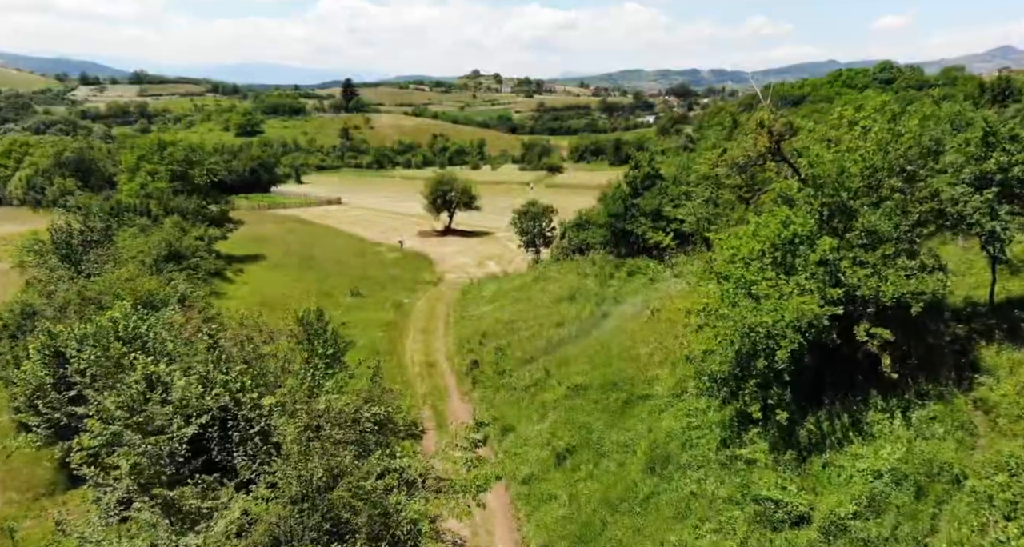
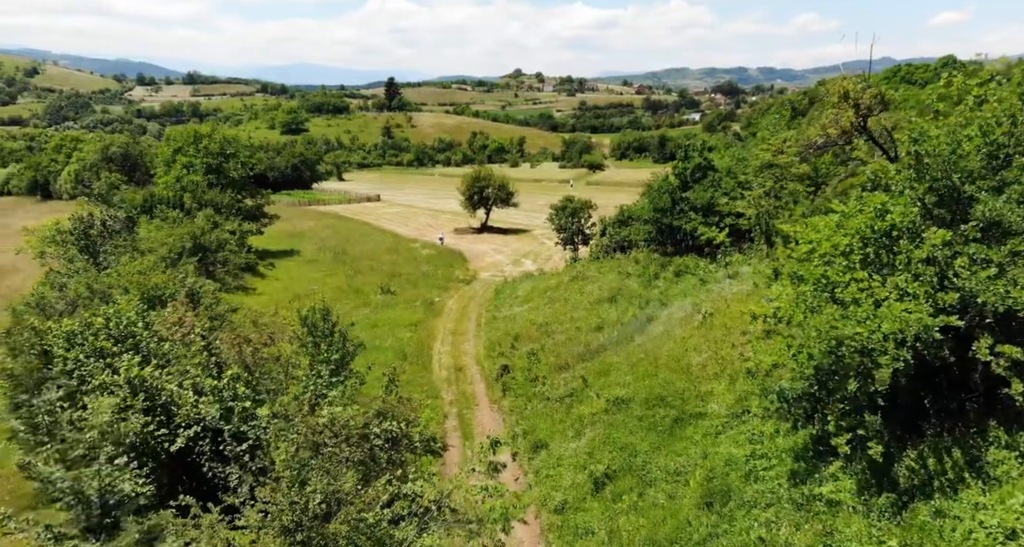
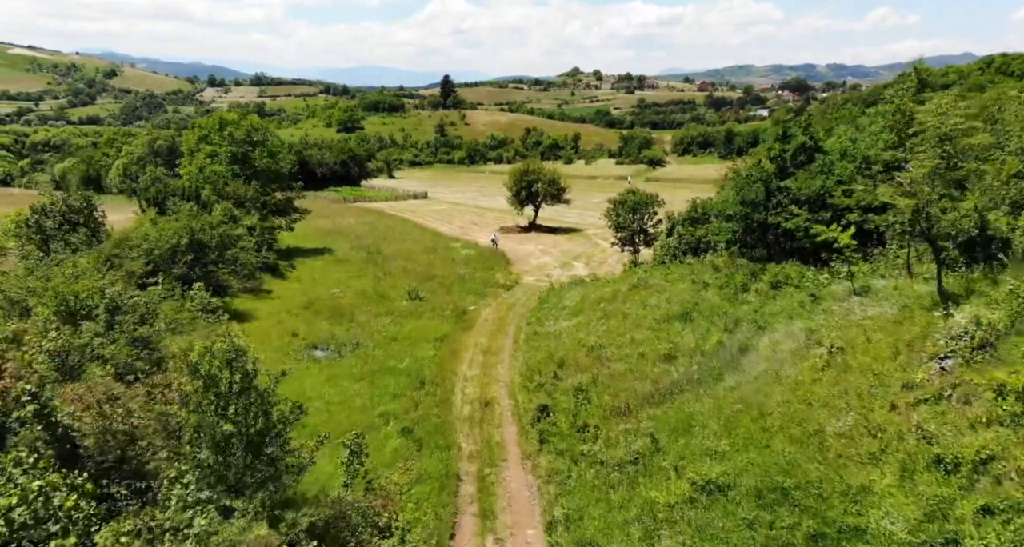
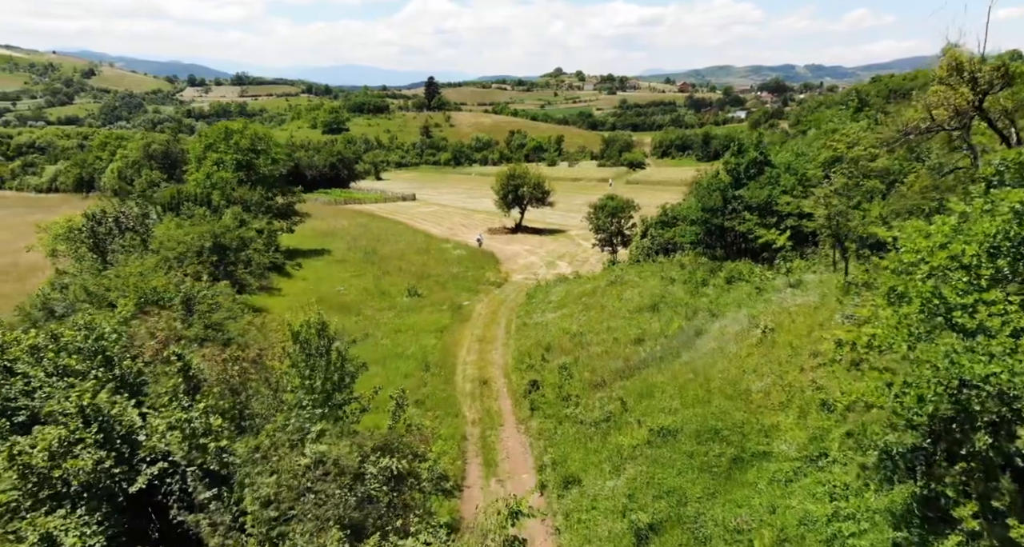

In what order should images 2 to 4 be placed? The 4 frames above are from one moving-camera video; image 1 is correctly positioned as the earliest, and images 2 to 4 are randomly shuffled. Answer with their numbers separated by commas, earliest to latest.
2, 4, 3
